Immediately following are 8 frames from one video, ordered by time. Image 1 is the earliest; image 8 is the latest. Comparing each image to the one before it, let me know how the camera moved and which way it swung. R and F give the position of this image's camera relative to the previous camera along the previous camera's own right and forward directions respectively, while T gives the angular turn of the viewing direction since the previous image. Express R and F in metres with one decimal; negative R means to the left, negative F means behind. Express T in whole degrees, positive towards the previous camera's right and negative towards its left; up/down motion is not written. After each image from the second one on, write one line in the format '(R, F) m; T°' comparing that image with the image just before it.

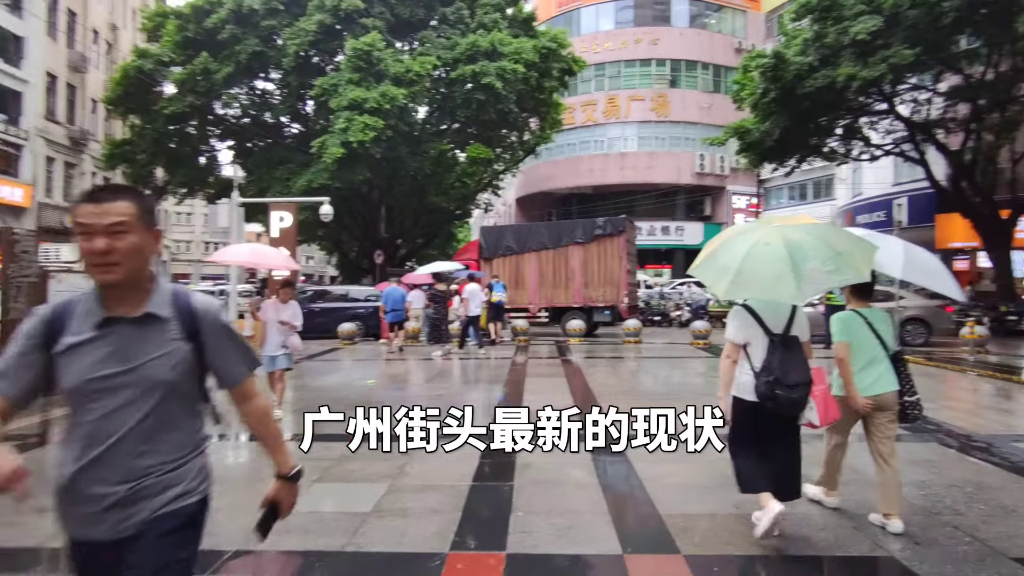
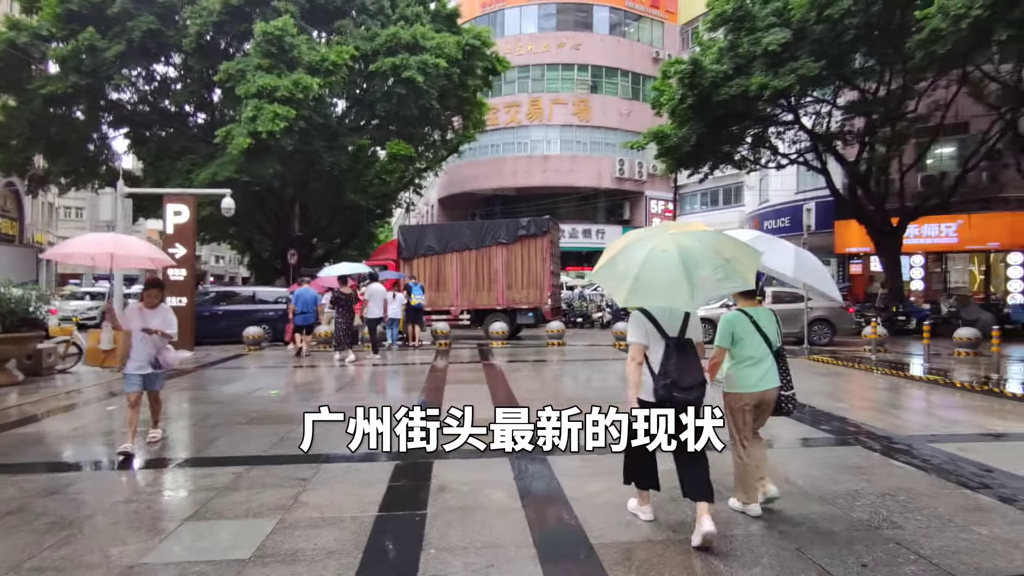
(+0.1, +0.5) m; +7°
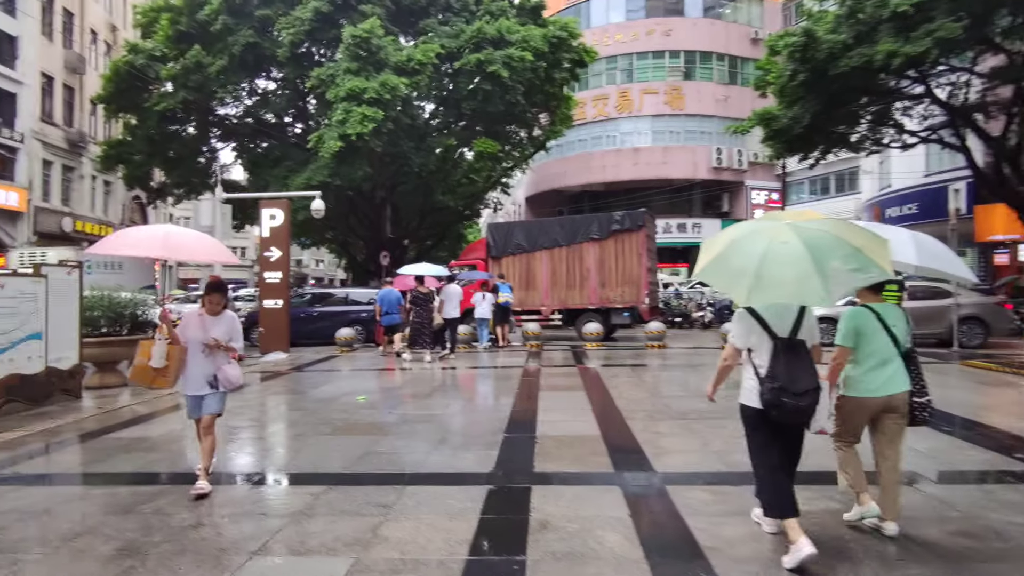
(-0.2, +0.8) m; -8°
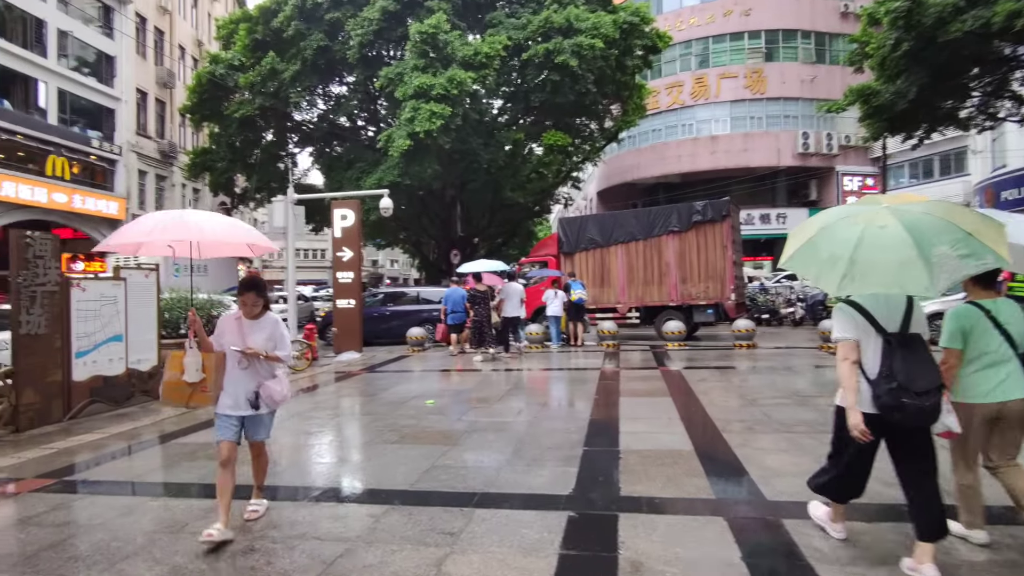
(-0.1, +0.6) m; -7°
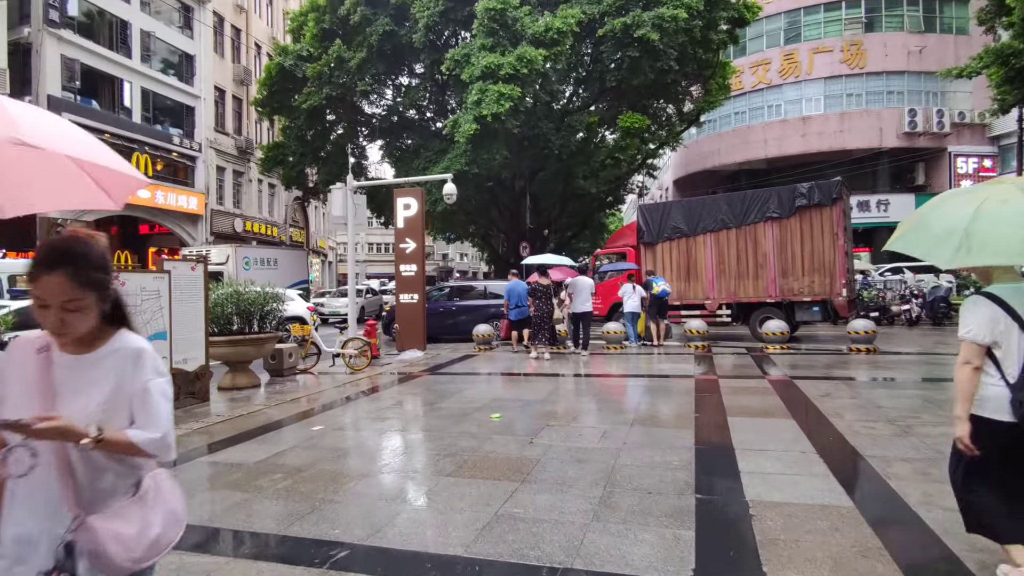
(-0.1, +1.2) m; -7°
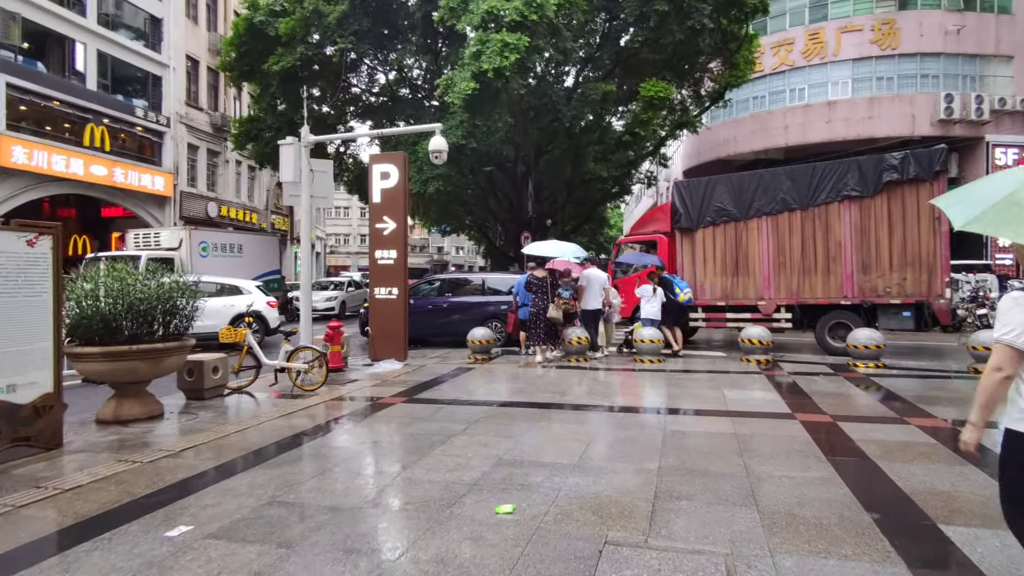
(-0.2, +2.9) m; 0°
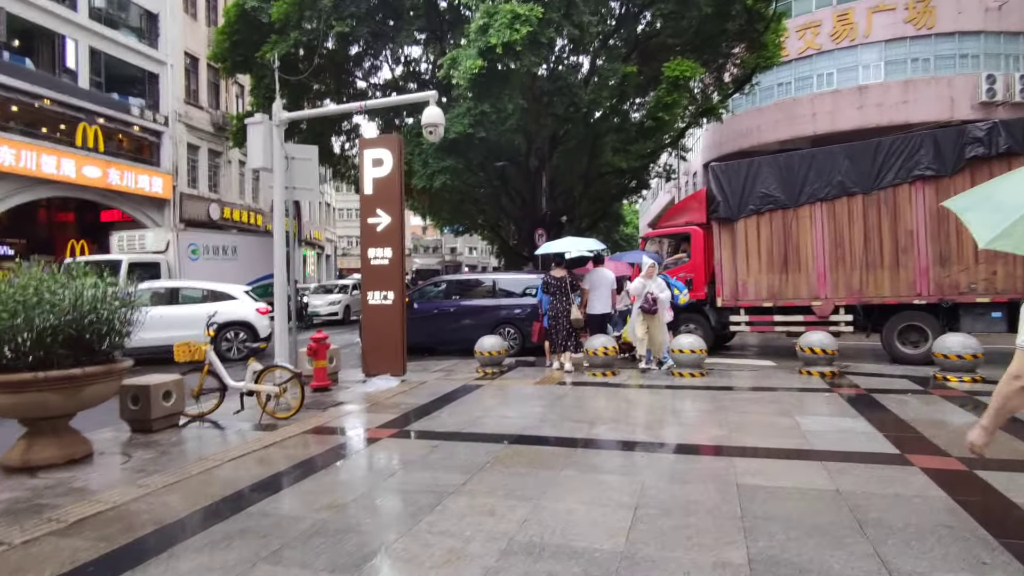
(0.0, +1.4) m; -1°
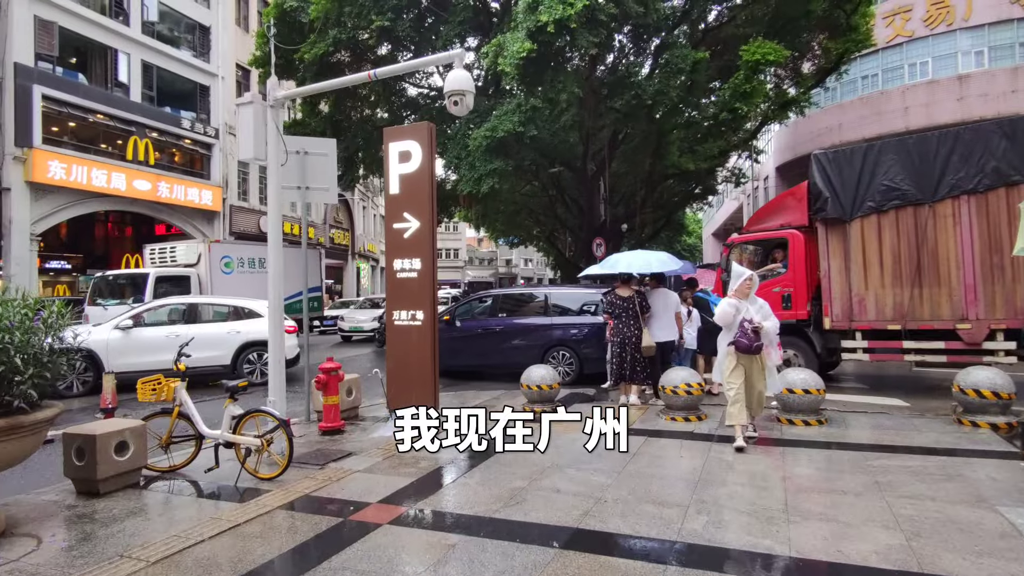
(0.0, +1.7) m; -5°
